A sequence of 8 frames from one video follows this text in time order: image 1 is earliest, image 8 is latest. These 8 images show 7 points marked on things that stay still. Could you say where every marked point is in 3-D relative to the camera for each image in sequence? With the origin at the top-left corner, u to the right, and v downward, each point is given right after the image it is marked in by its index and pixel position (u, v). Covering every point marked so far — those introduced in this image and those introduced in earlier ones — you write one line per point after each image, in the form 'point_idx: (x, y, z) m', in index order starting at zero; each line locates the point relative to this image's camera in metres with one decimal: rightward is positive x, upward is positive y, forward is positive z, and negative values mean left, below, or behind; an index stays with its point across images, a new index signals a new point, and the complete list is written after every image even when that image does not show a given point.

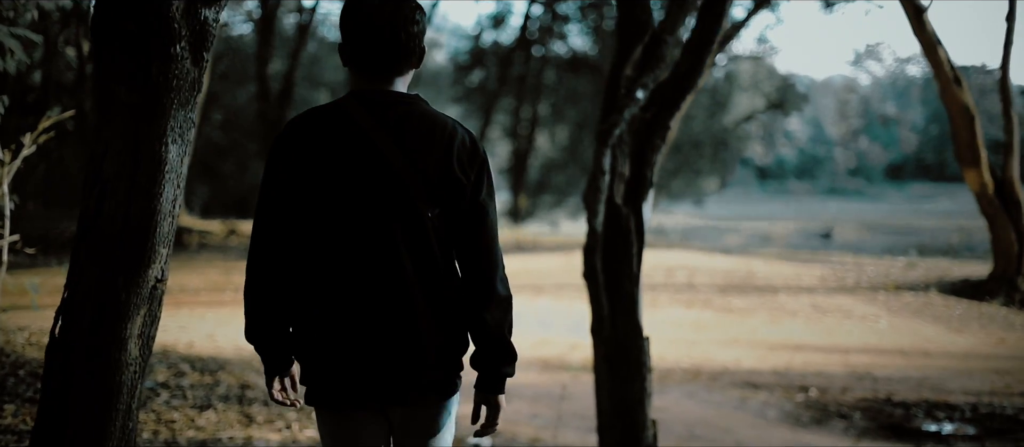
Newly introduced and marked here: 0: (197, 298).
0: (-4.4, -1.0, +11.4) m
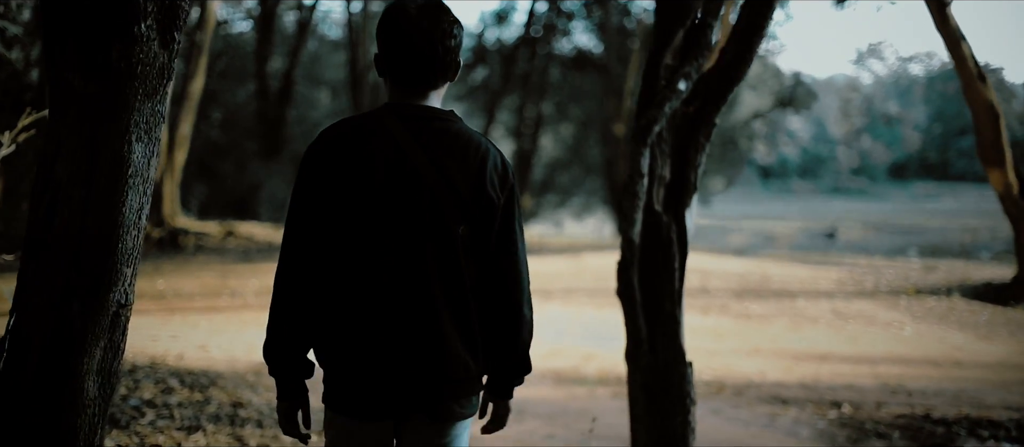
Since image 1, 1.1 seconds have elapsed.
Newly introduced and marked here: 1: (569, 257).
0: (-4.3, -1.1, +10.9) m
1: (+1.1, -0.6, +15.6) m
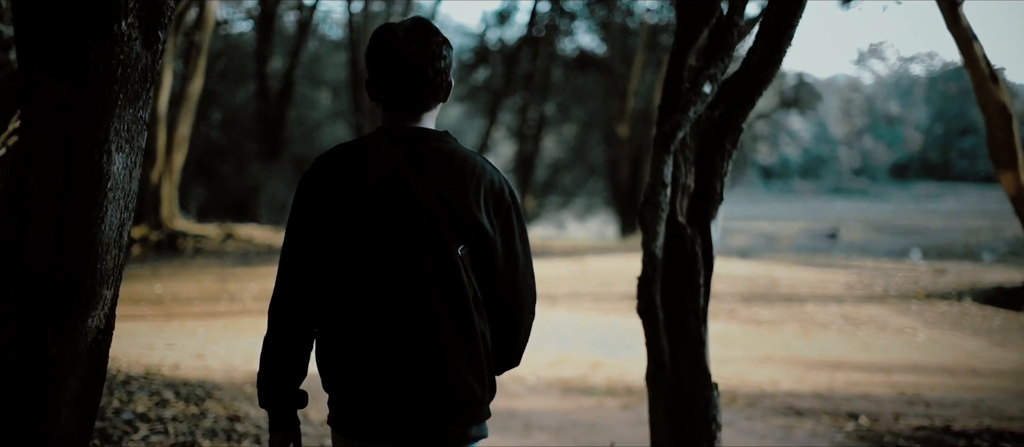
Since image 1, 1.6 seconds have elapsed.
0: (-4.2, -1.1, +10.7) m
1: (+1.1, -0.7, +15.4) m
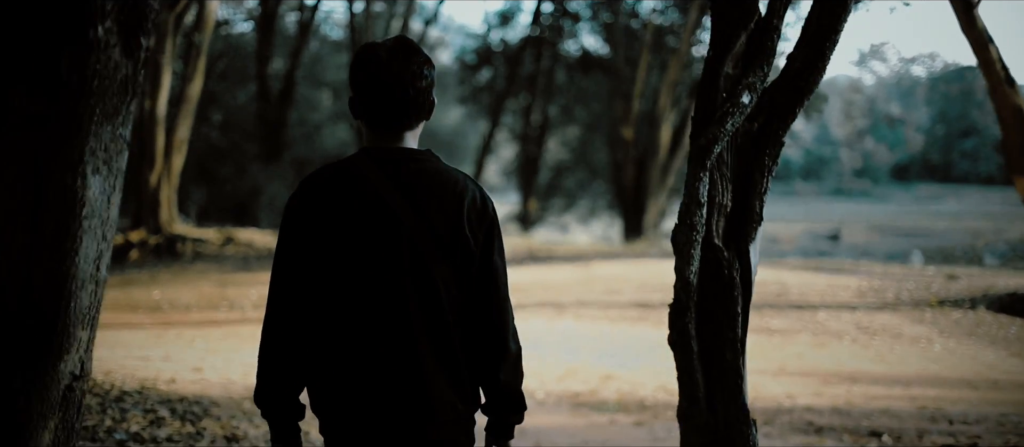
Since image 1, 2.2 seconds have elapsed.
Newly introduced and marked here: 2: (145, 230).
0: (-4.2, -1.2, +10.5) m
1: (+1.2, -0.8, +15.2) m
2: (-6.7, -0.1, +14.8) m
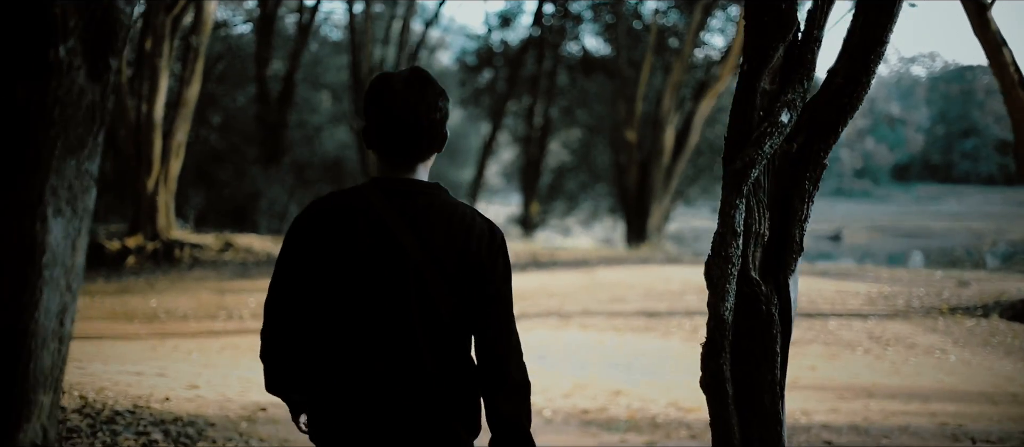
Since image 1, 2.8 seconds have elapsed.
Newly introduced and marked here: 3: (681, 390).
0: (-4.1, -1.3, +10.2) m
1: (+1.3, -0.9, +14.9) m
2: (-6.6, -0.2, +14.6) m
3: (+1.5, -1.5, +7.5) m
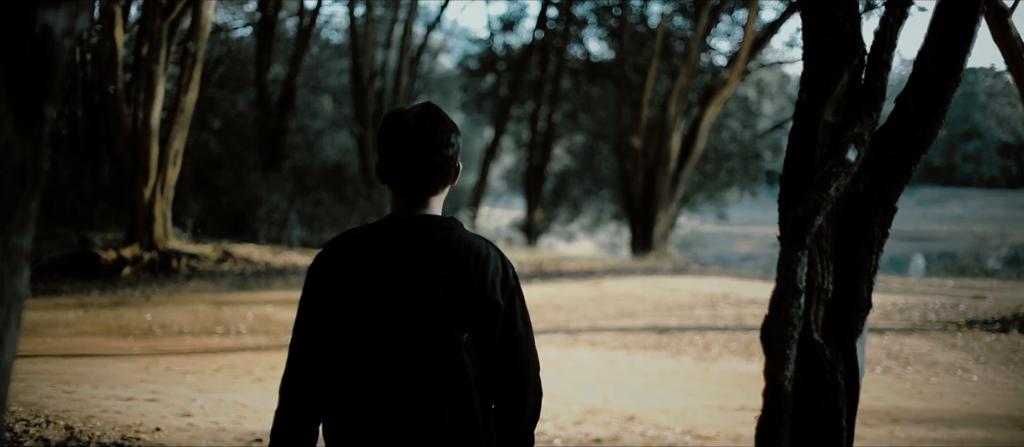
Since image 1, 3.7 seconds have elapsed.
0: (-4.0, -1.5, +9.9) m
1: (+1.4, -1.0, +14.6) m
2: (-6.5, -0.4, +14.3) m
3: (+1.6, -1.7, +7.2) m
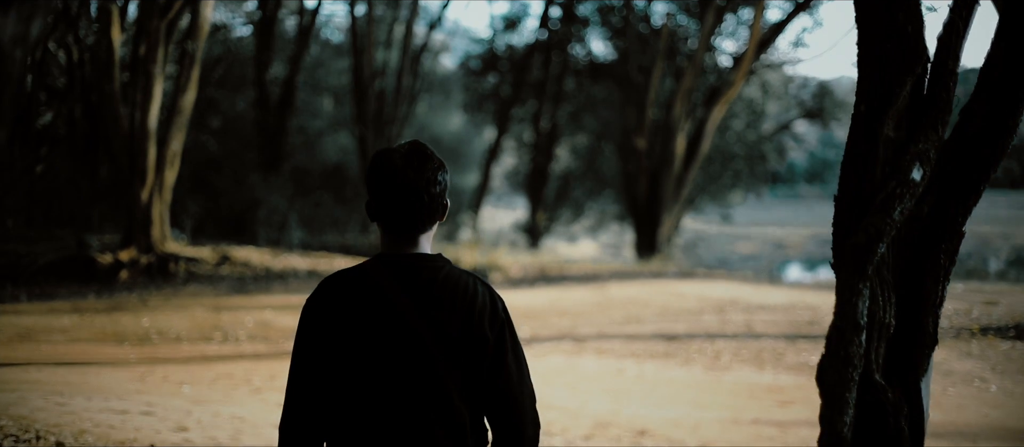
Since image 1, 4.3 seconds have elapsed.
0: (-4.0, -1.5, +9.7) m
1: (+1.4, -1.1, +14.4) m
2: (-6.5, -0.4, +14.1) m
3: (+1.7, -1.7, +6.9) m
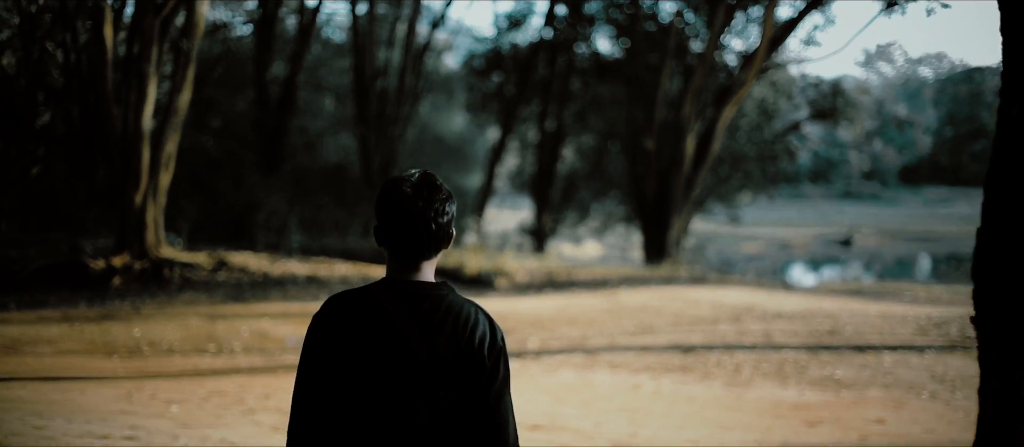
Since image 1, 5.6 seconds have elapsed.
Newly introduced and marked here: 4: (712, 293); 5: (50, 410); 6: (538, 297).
0: (-3.9, -1.6, +9.2) m
1: (+1.5, -1.2, +13.9) m
2: (-6.4, -0.5, +13.6) m
3: (+1.8, -1.8, +6.4) m
4: (+3.4, -1.2, +13.8) m
5: (-4.0, -1.6, +7.0) m
6: (+0.4, -1.2, +13.5) m
